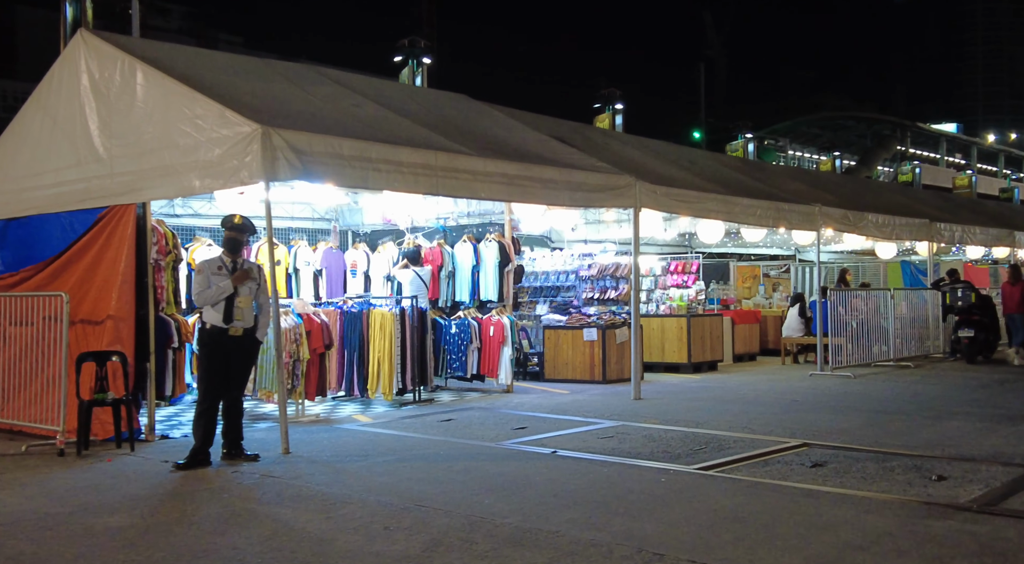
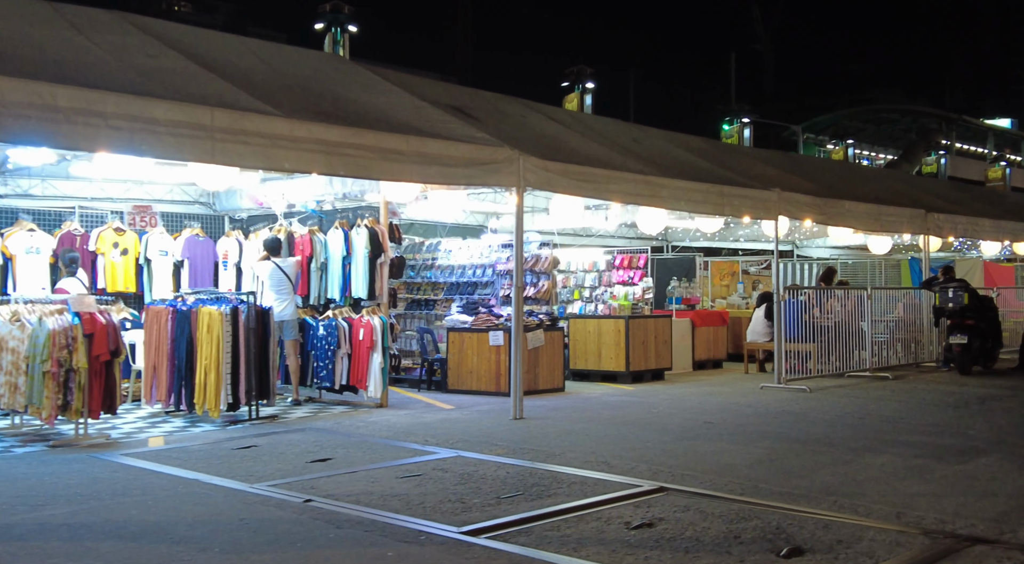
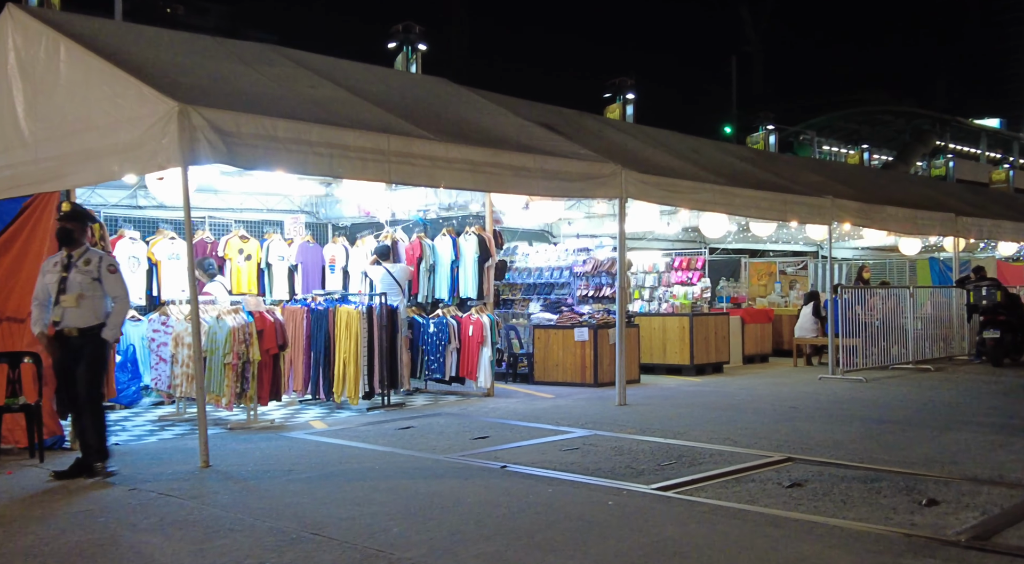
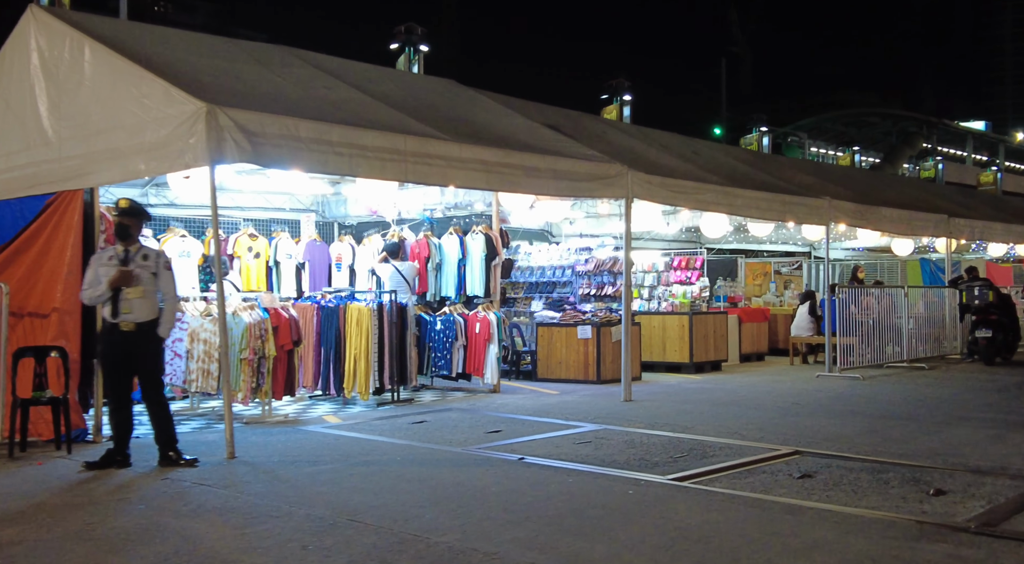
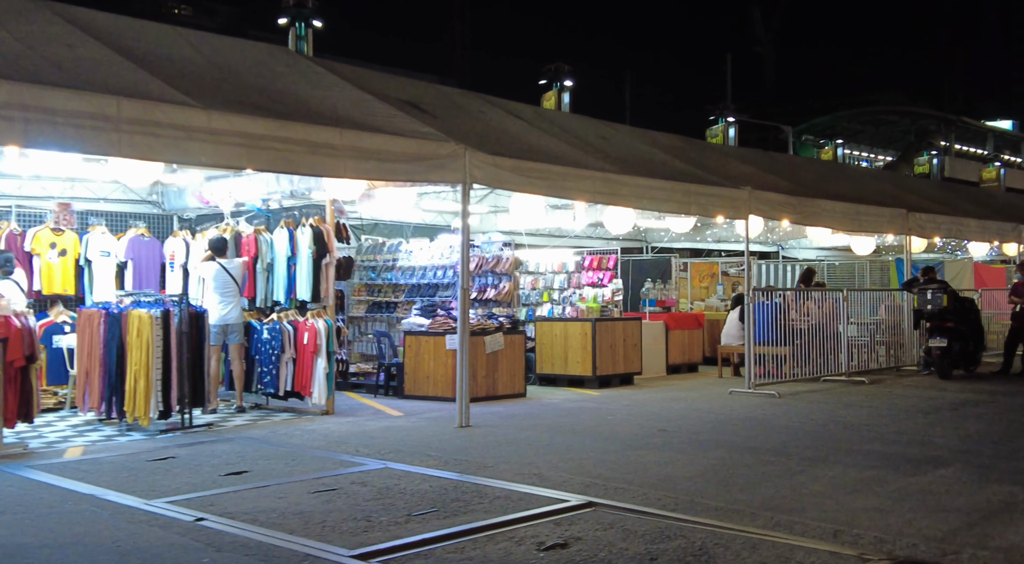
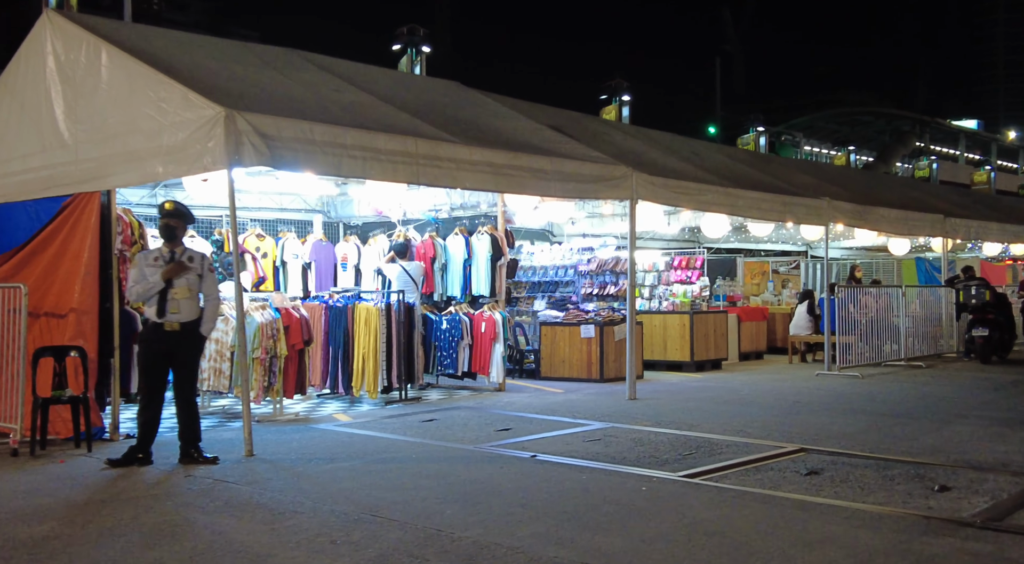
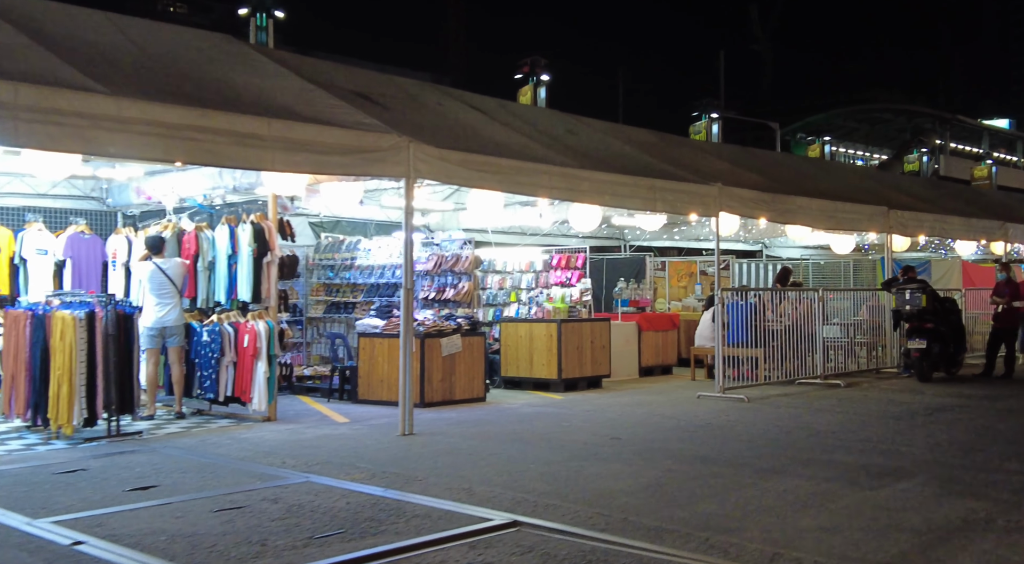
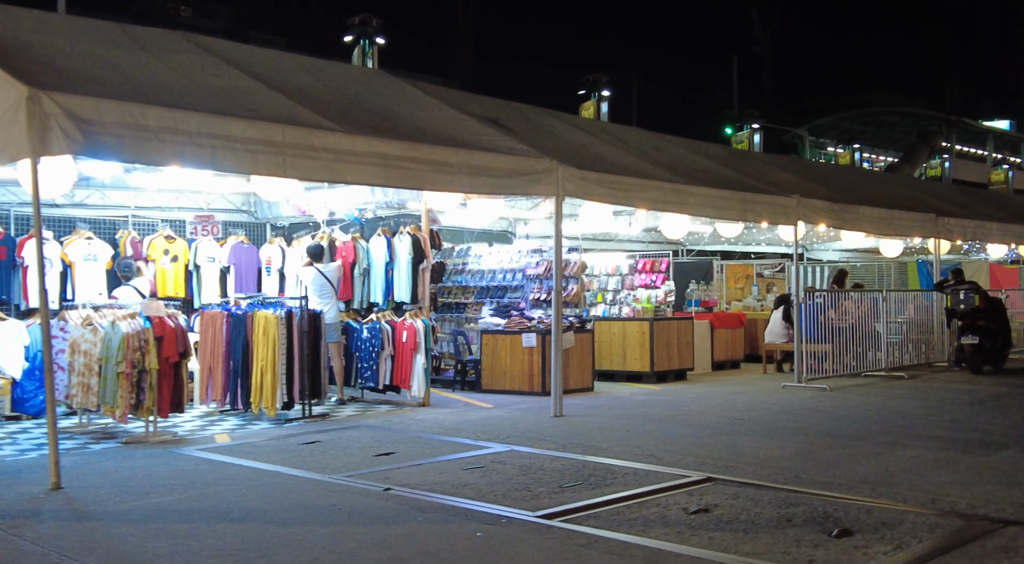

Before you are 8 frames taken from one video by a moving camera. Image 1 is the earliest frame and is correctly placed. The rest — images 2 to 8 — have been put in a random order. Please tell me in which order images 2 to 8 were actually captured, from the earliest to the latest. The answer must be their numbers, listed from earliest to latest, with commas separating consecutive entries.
6, 4, 3, 8, 2, 5, 7
